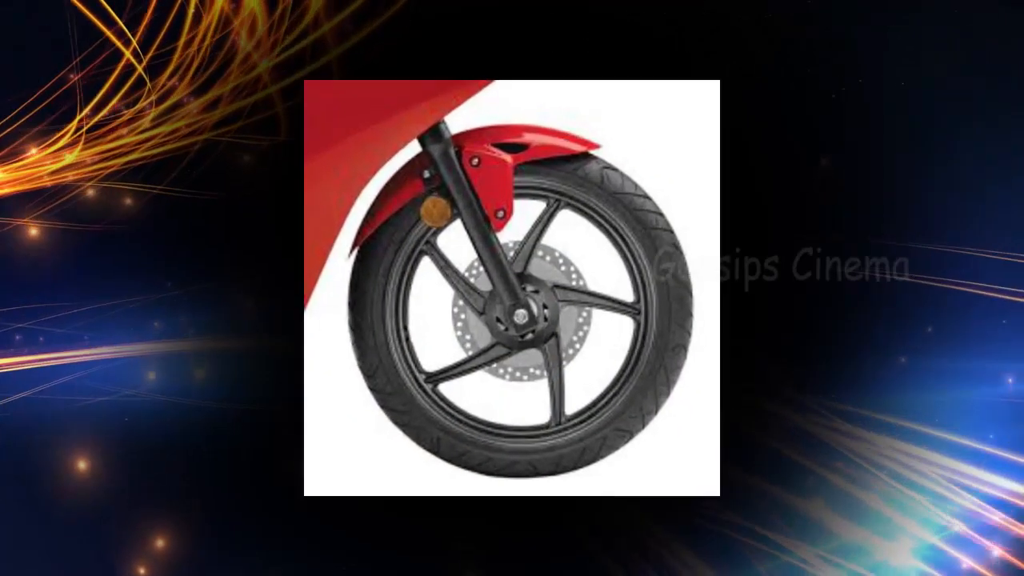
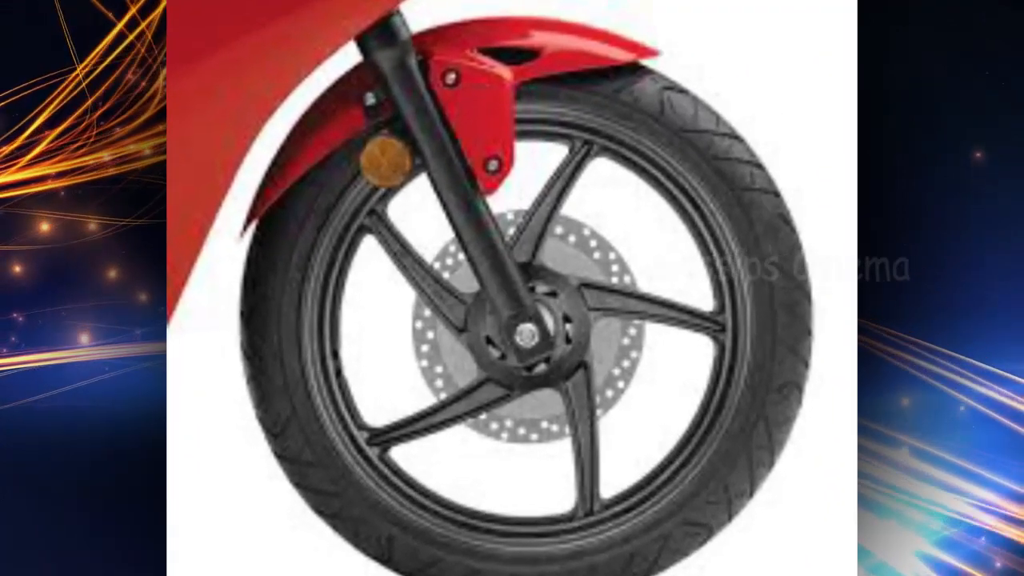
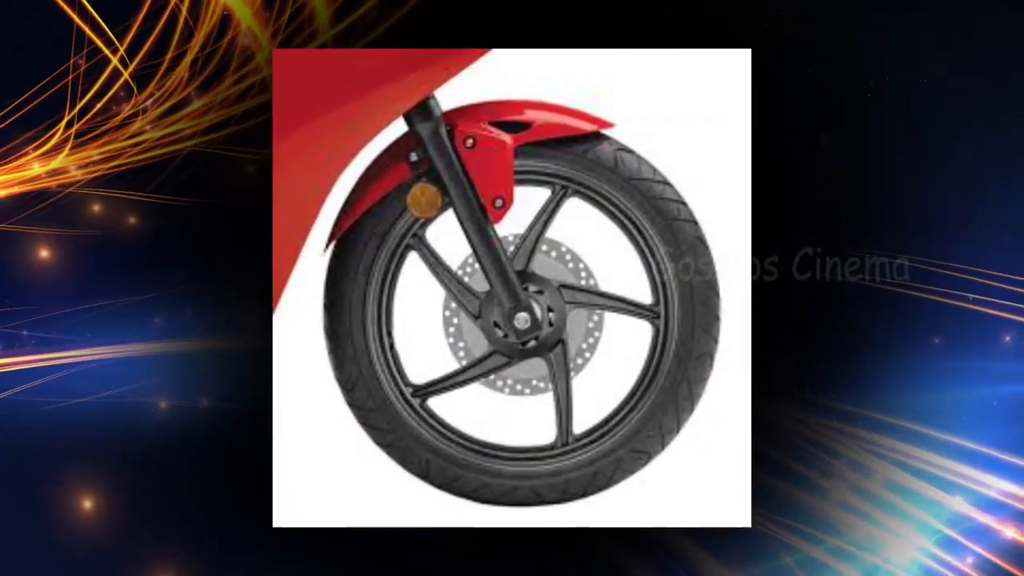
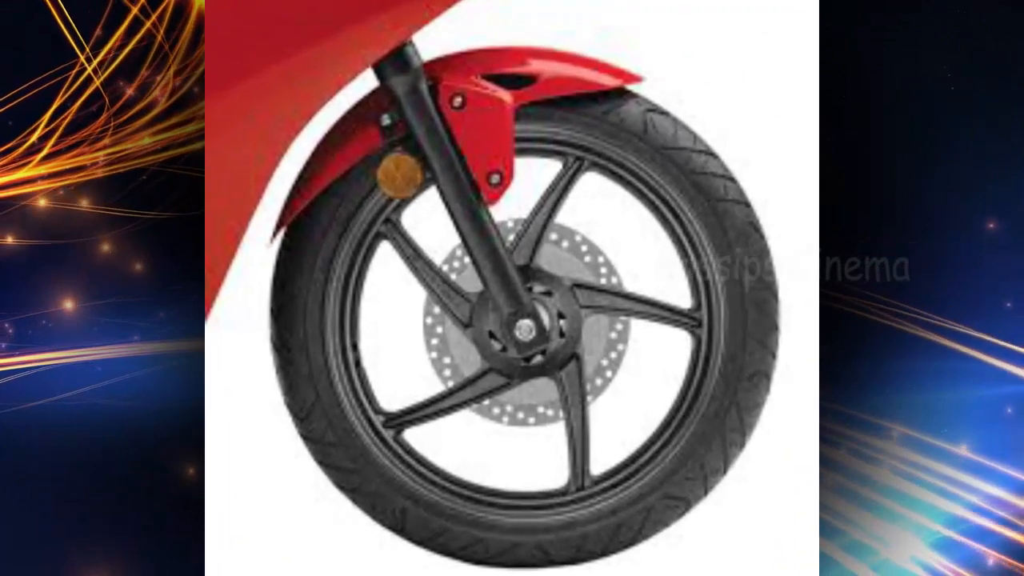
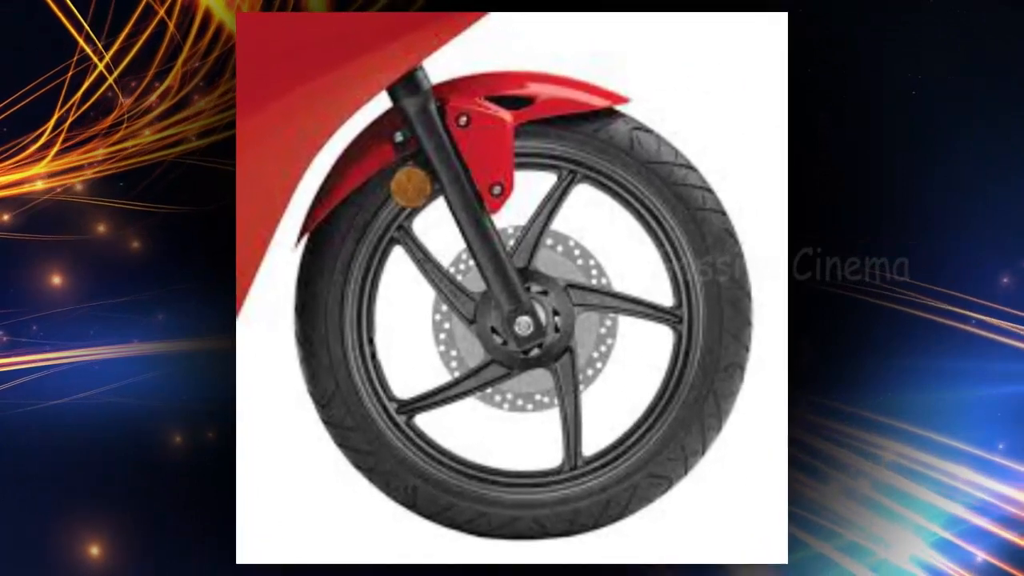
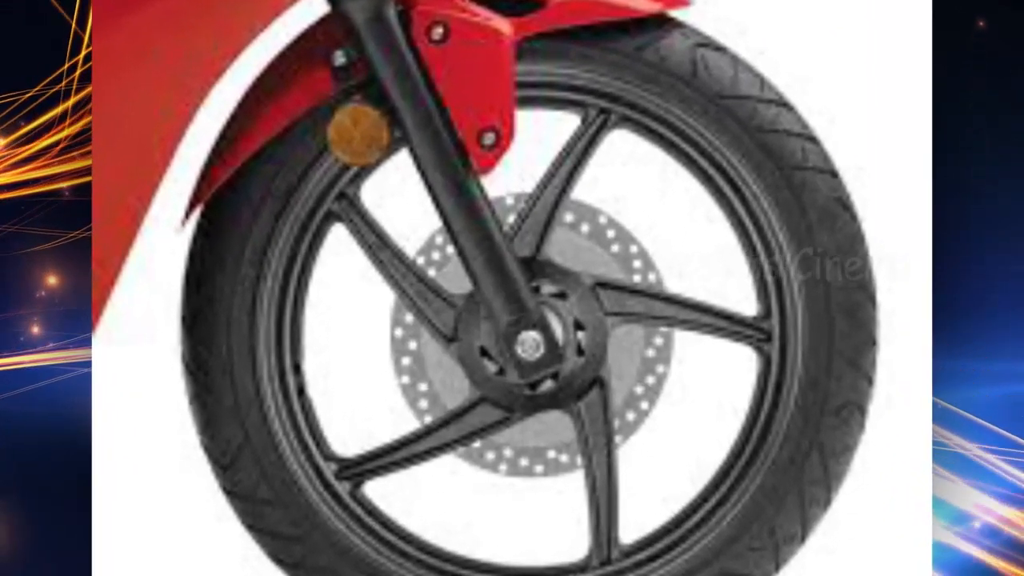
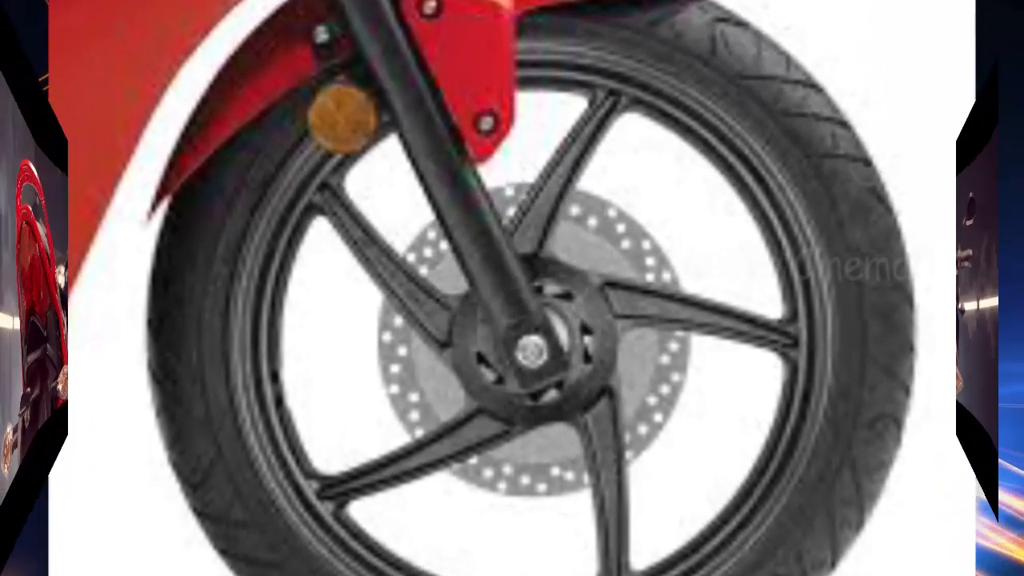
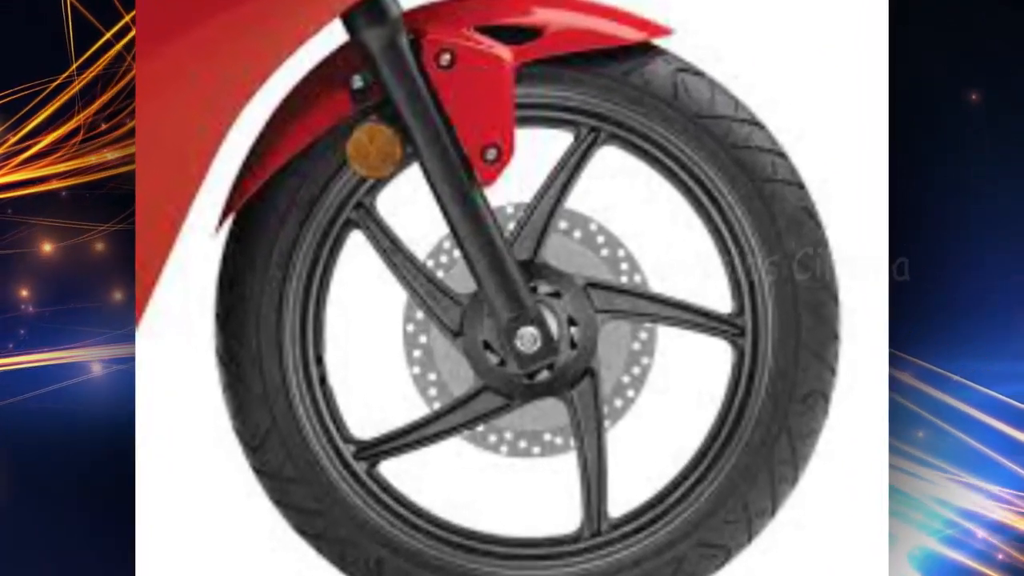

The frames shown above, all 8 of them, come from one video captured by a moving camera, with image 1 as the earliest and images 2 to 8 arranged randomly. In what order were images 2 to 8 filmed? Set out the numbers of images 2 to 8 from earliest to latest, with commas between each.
3, 5, 4, 2, 8, 6, 7
